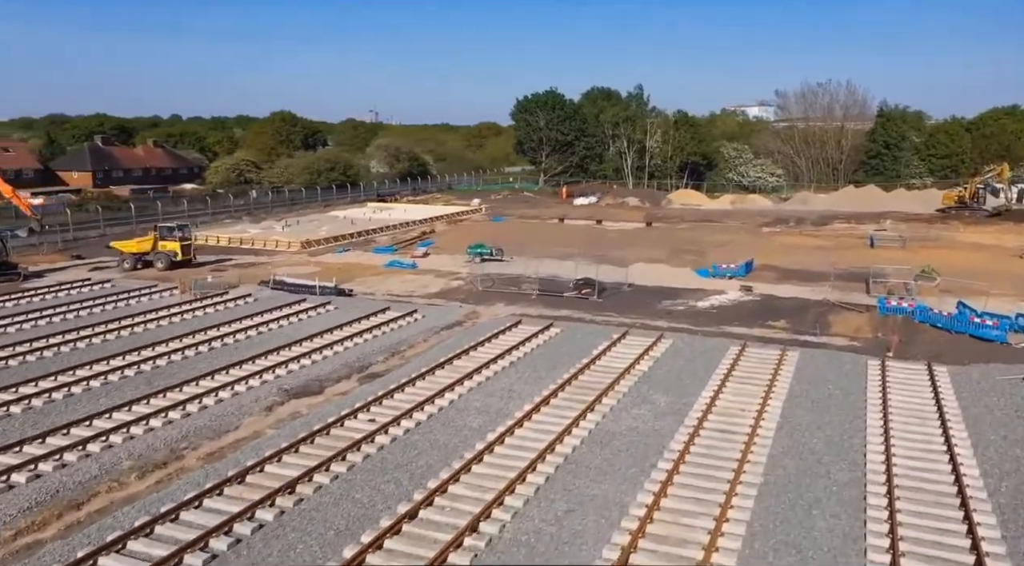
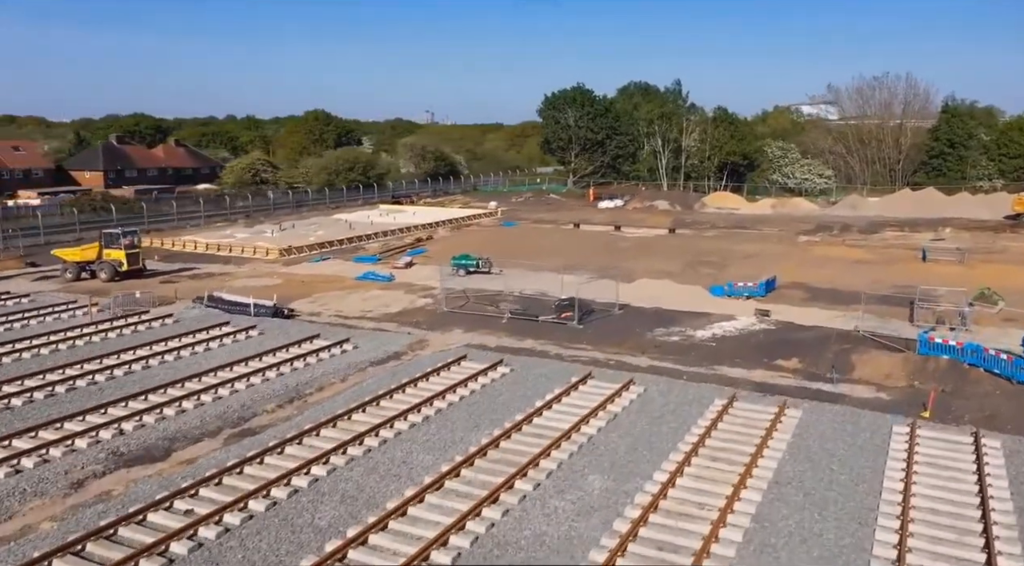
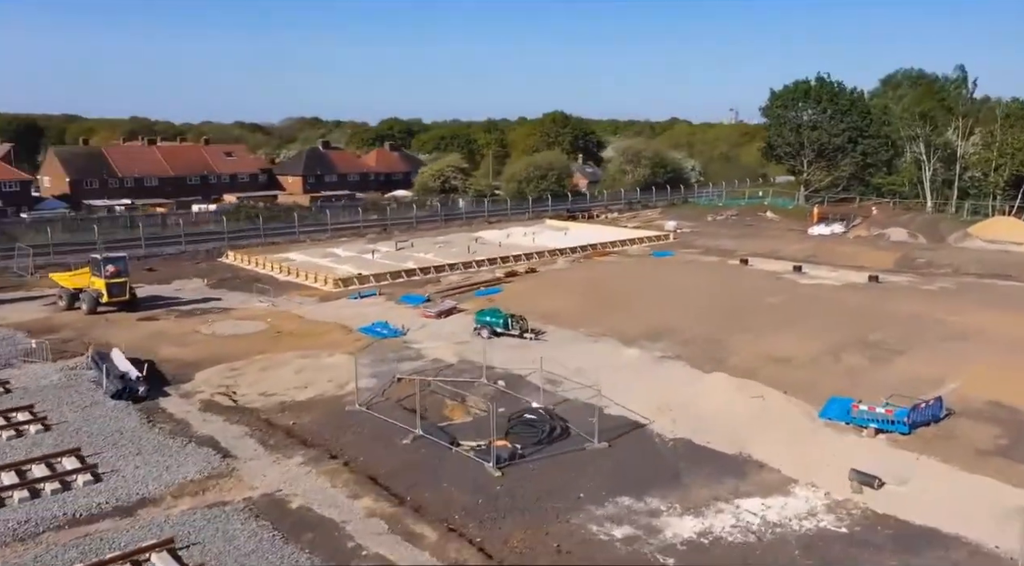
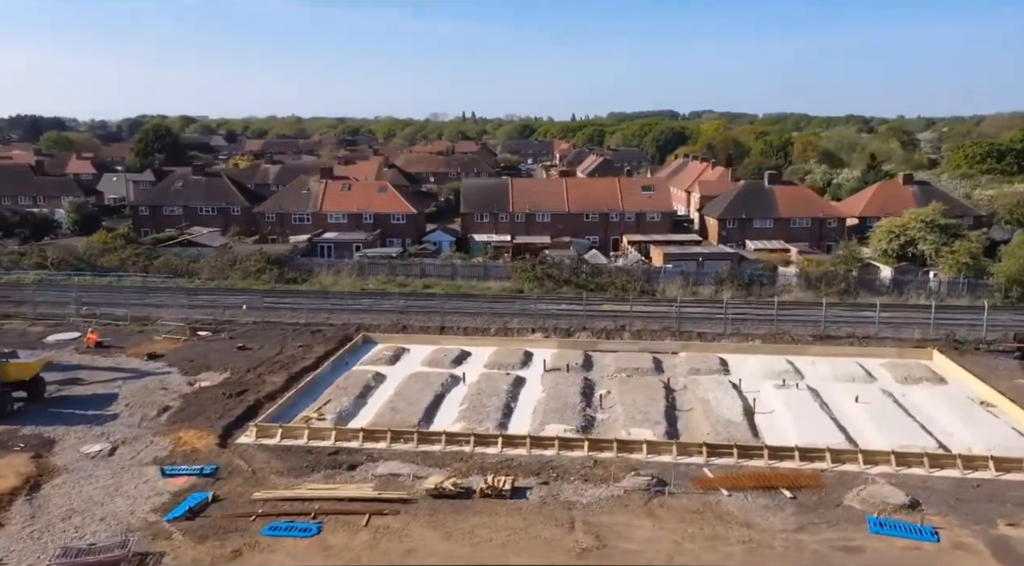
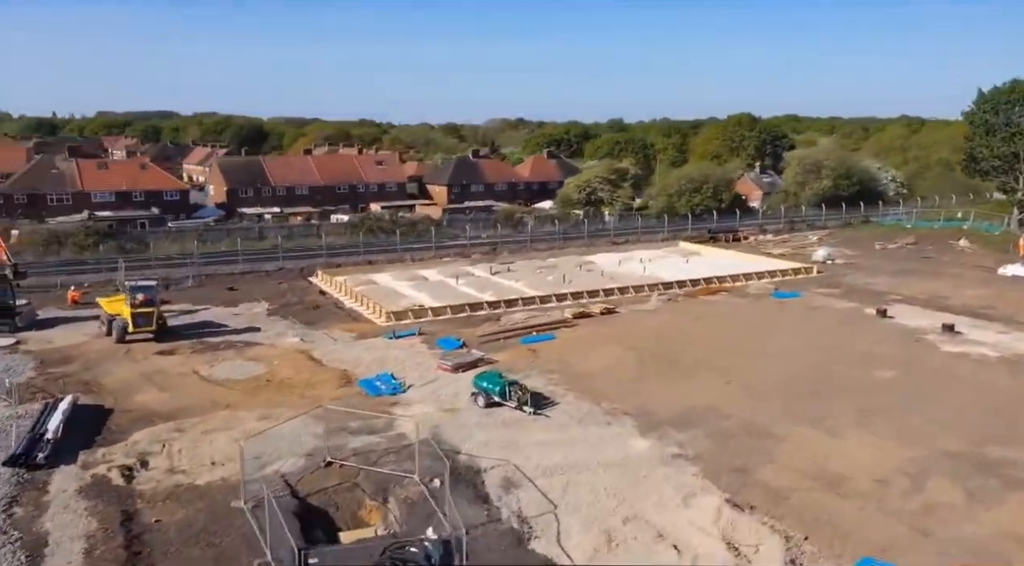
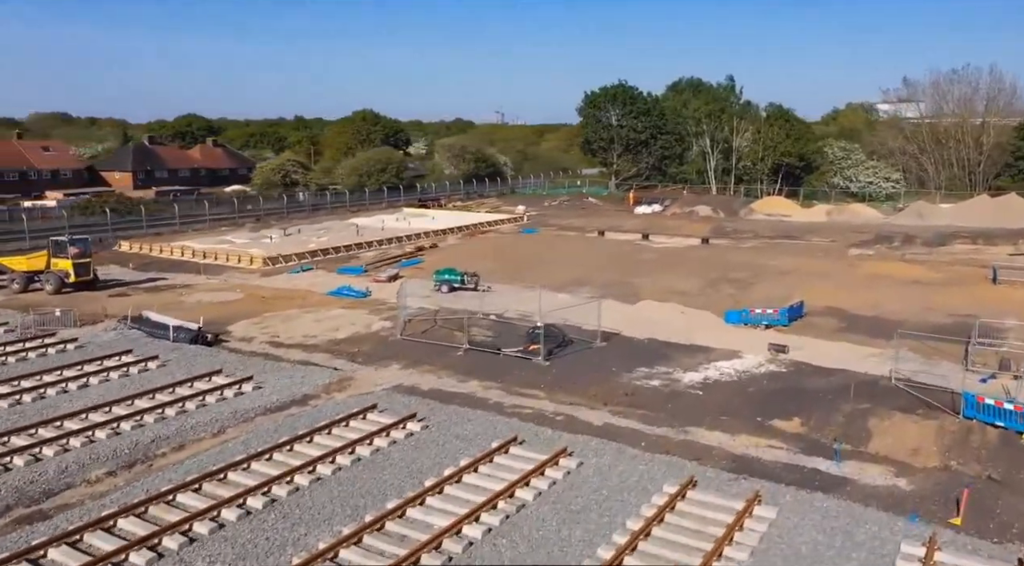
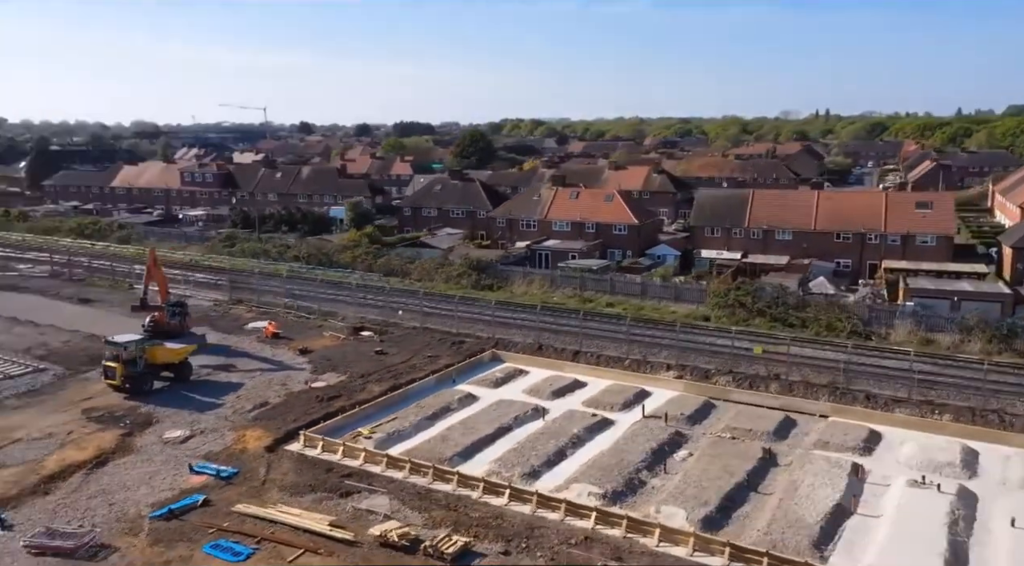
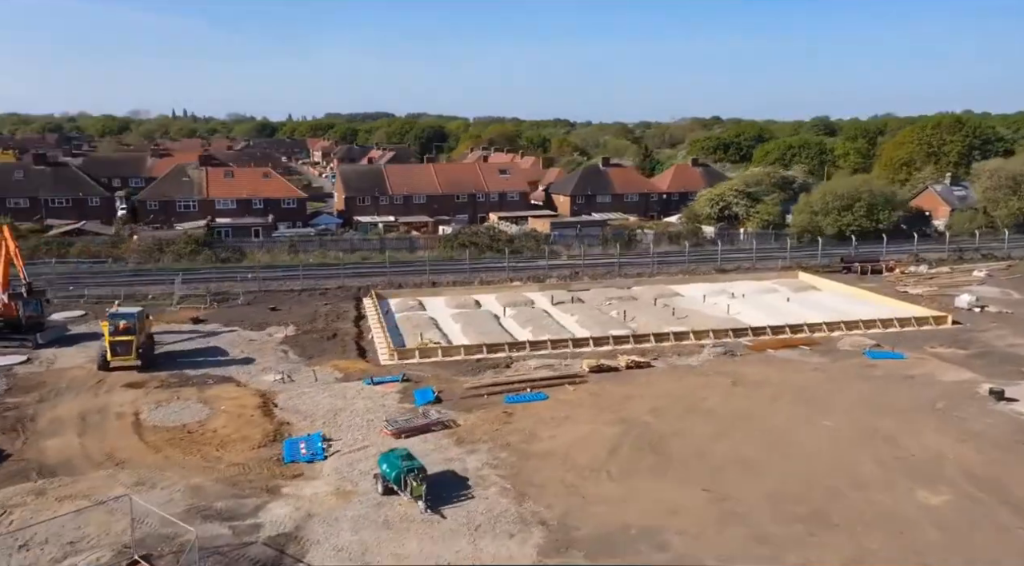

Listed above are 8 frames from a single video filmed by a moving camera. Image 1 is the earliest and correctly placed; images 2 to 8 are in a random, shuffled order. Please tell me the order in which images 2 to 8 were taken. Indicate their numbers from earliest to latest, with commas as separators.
2, 6, 3, 5, 8, 4, 7
